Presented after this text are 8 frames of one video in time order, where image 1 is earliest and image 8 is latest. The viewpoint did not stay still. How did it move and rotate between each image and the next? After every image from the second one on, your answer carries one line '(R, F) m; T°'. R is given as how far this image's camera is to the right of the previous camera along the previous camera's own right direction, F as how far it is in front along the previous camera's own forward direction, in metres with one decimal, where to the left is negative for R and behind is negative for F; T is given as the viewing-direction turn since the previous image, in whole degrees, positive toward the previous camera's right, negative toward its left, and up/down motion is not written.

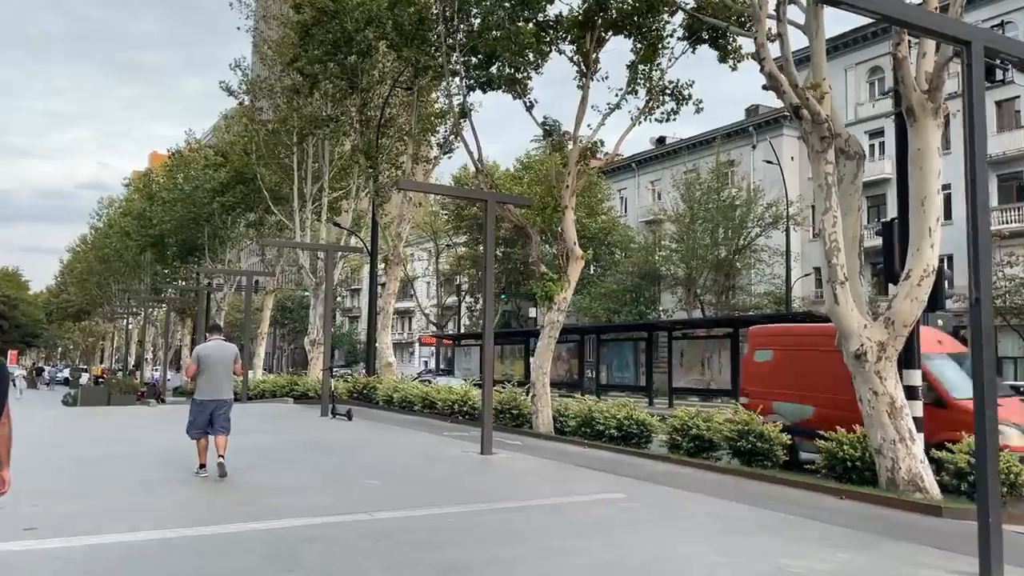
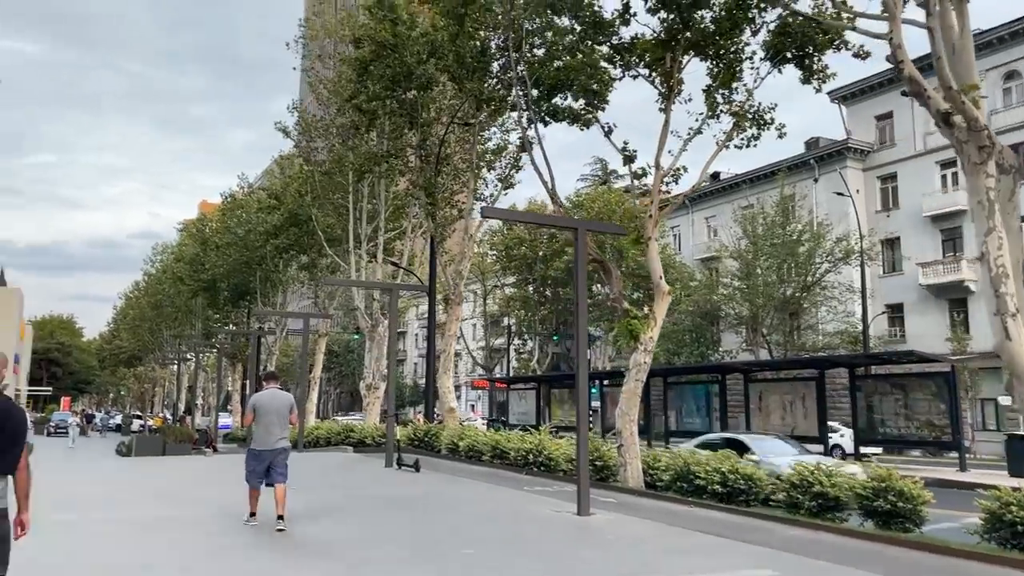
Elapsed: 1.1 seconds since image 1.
(-0.7, +1.1) m; -3°
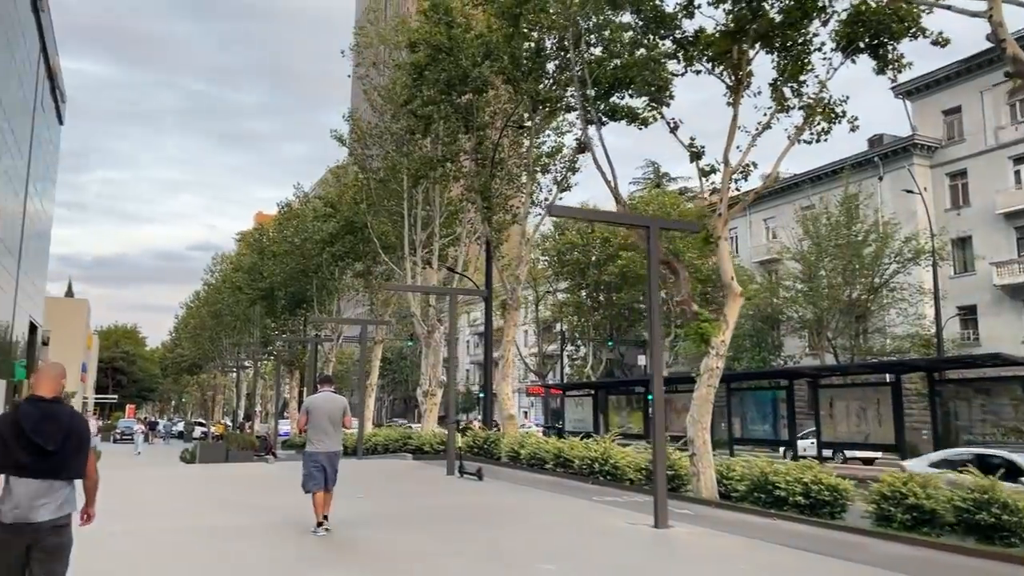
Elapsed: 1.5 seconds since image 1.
(-0.2, +0.4) m; -4°
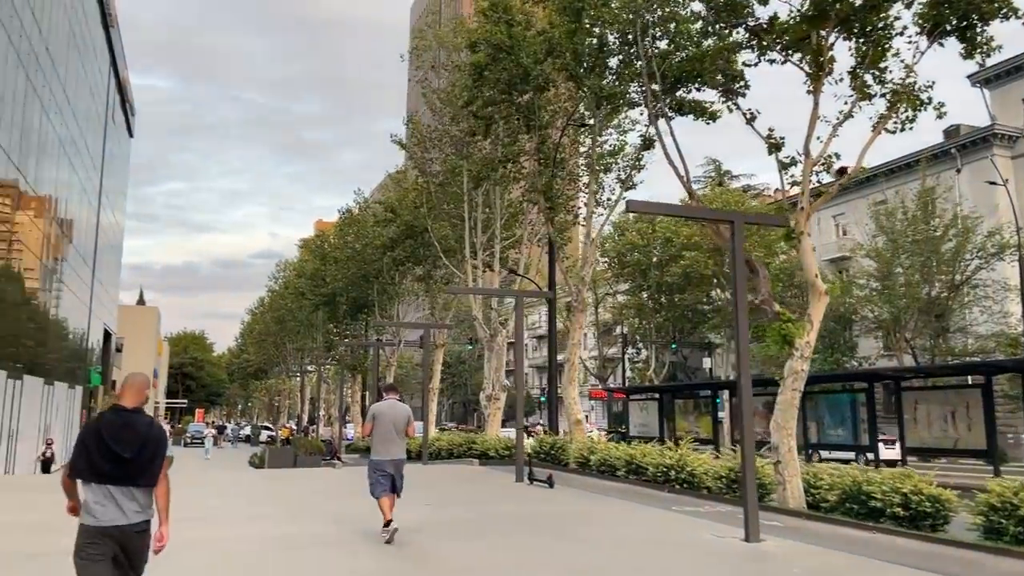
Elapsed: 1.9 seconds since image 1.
(-0.2, +0.4) m; -4°
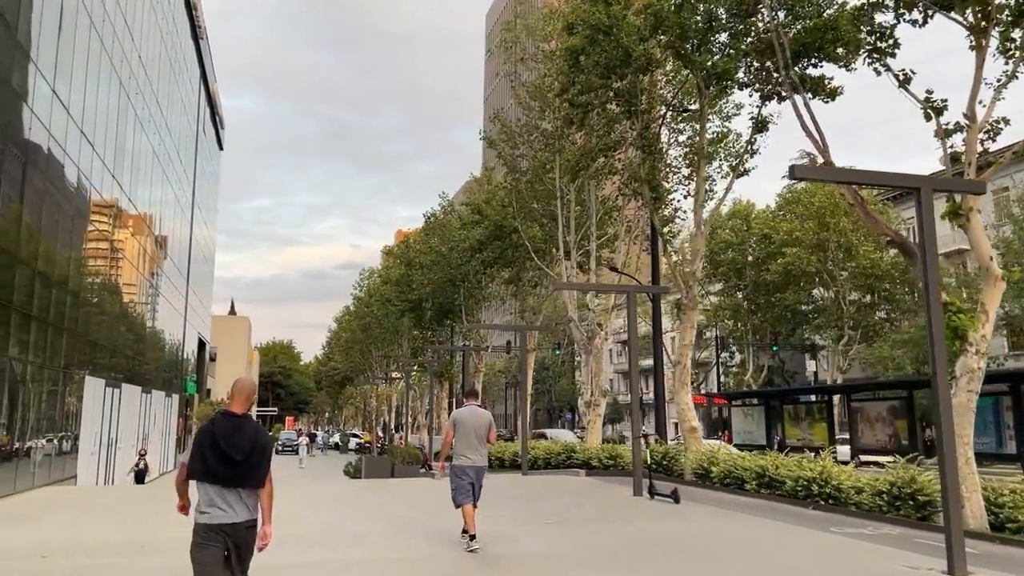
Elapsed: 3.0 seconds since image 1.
(-0.6, +1.1) m; -6°
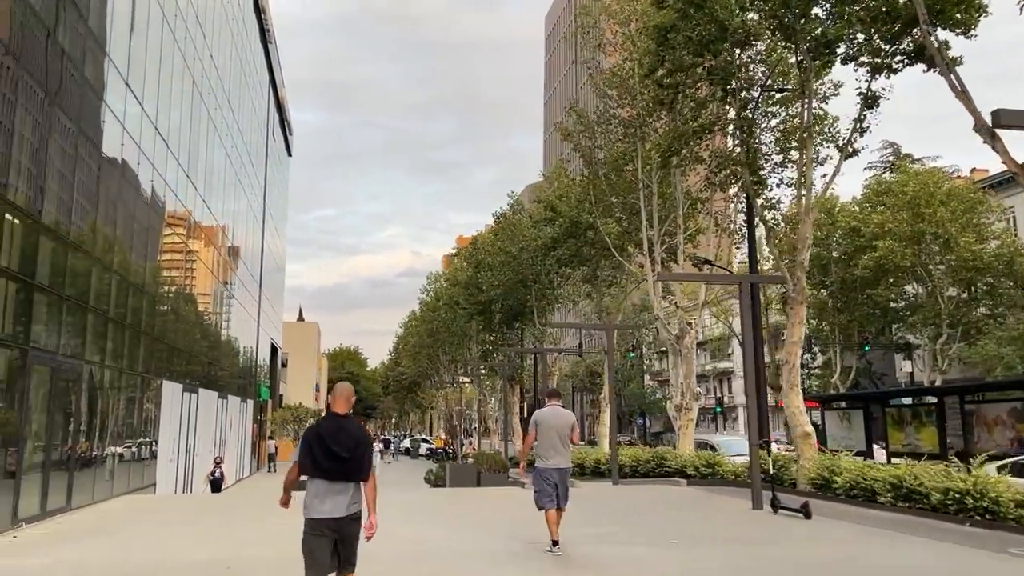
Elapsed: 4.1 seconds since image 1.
(-0.6, +1.1) m; -4°
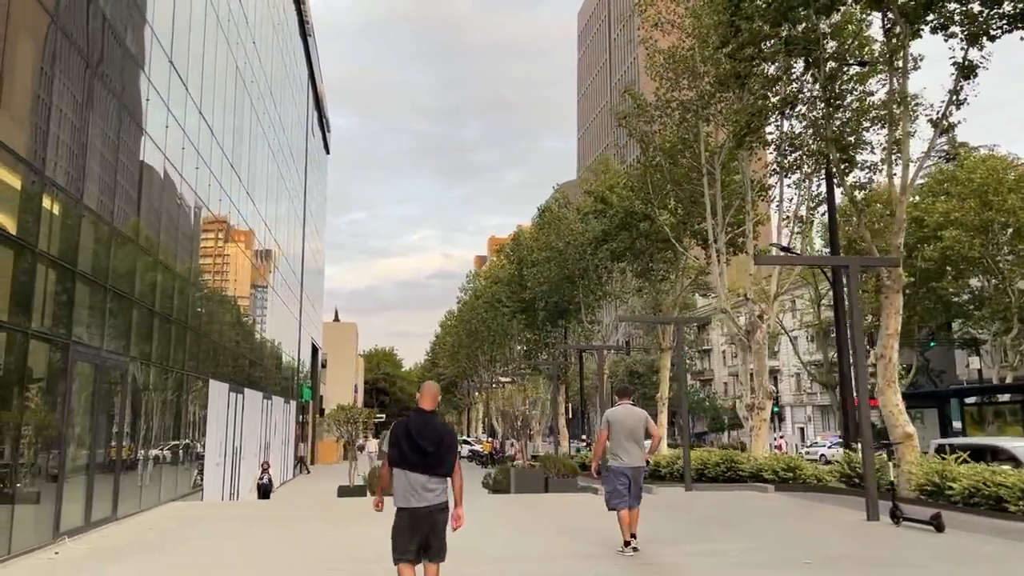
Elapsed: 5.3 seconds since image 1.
(-0.7, +1.1) m; -2°
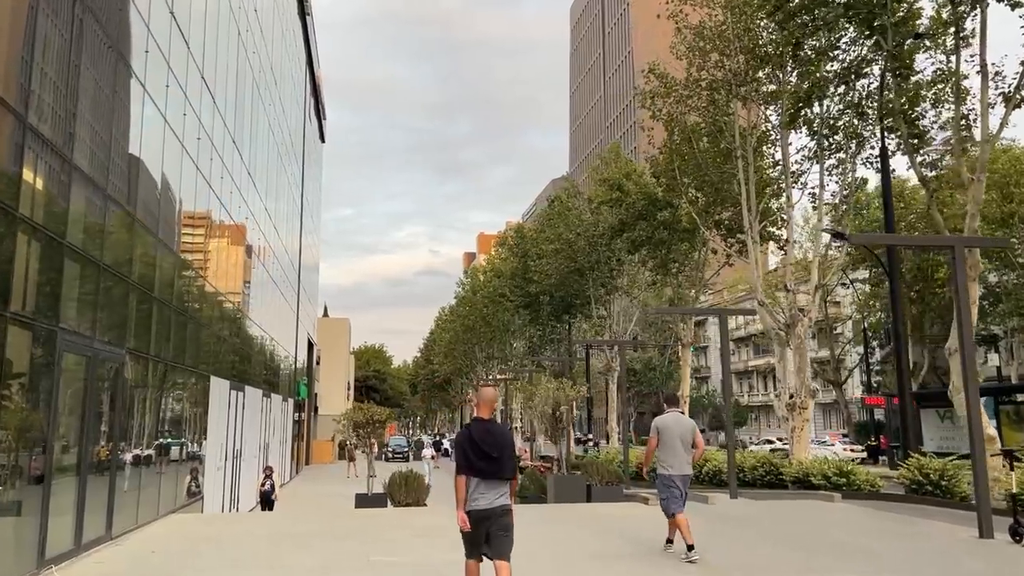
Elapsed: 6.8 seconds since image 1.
(-0.9, +1.4) m; +1°
